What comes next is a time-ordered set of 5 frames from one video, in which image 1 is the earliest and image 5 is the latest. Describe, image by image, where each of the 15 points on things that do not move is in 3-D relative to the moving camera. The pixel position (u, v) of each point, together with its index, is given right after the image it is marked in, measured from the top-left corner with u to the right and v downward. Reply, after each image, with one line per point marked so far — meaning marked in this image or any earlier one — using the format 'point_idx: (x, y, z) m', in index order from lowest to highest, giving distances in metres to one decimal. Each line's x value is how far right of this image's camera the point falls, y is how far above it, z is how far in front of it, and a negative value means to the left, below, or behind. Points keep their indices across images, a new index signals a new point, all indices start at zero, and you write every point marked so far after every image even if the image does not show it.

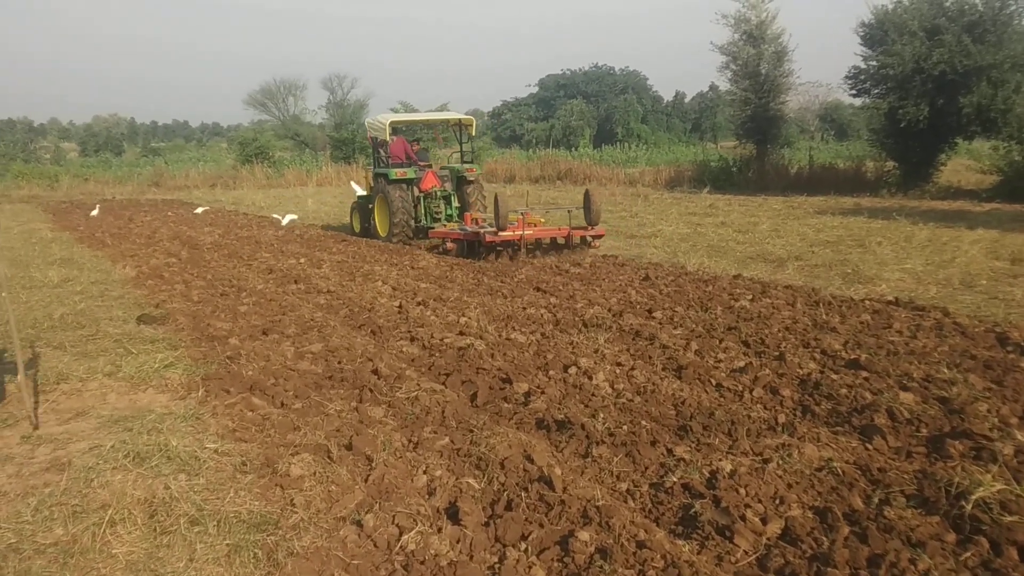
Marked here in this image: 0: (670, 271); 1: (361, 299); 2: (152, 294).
0: (+1.6, +0.2, +9.4) m
1: (-1.3, -0.1, +8.2) m
2: (-3.4, -0.1, +8.7) m
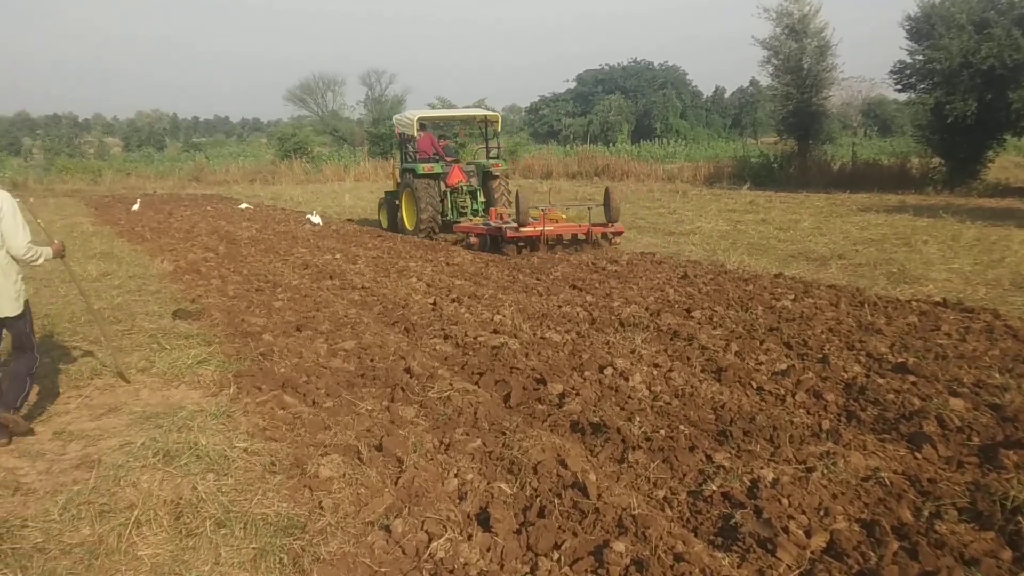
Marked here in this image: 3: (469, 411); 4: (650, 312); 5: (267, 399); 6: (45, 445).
0: (+2.0, +0.2, +9.2) m
1: (-1.0, -0.1, +8.1) m
2: (-3.1, 0.0, +8.7) m
3: (-0.2, -0.6, +4.3) m
4: (+1.0, -0.2, +6.9) m
5: (-1.3, -0.6, +4.7) m
6: (-2.1, -0.7, +4.2) m
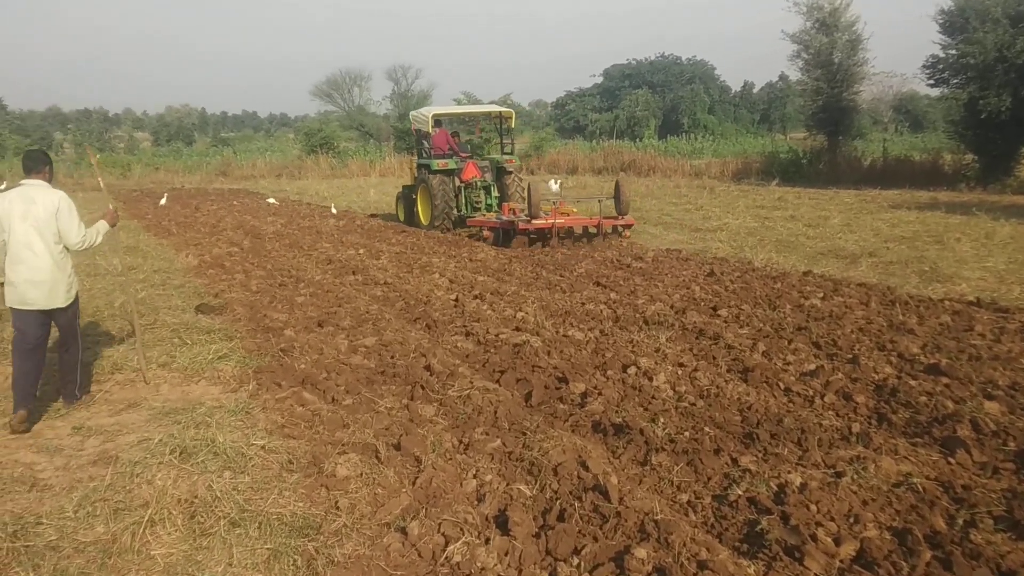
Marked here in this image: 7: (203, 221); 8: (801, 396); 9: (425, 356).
0: (+2.2, +0.2, +9.0) m
1: (-0.8, 0.0, +8.1) m
2: (-2.8, 0.0, +8.7) m
3: (-0.1, -0.6, +4.3) m
4: (+1.2, -0.2, +6.8) m
5: (-1.1, -0.5, +4.7) m
6: (-2.0, -0.7, +4.2) m
7: (-5.0, +1.1, +14.8) m
8: (+1.4, -0.5, +4.5) m
9: (-0.5, -0.4, +5.5) m
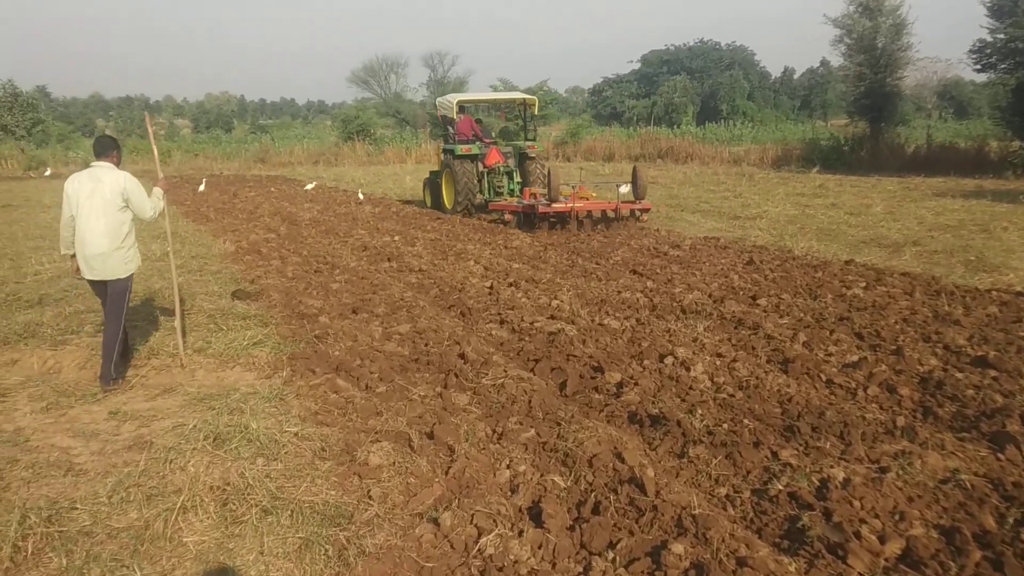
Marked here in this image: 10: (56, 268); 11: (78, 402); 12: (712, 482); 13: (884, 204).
0: (+2.5, +0.3, +8.9) m
1: (-0.5, +0.1, +8.0) m
2: (-2.5, +0.2, +8.7) m
3: (+0.1, -0.5, +4.2) m
4: (+1.5, -0.1, +6.7) m
5: (-1.0, -0.5, +4.7) m
6: (-1.9, -0.6, +4.2) m
7: (-4.4, +1.3, +14.9) m
8: (+1.6, -0.5, +4.3) m
9: (-0.3, -0.3, +5.4) m
10: (-4.3, +0.2, +8.8) m
11: (-2.1, -0.6, +4.6) m
12: (+0.7, -0.7, +3.3) m
13: (+5.8, +1.3, +14.4) m
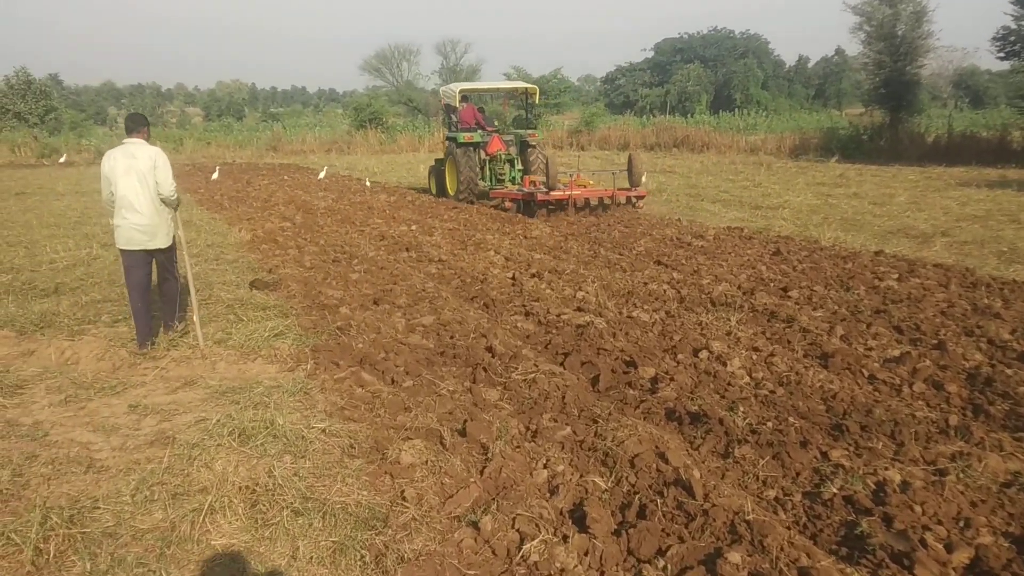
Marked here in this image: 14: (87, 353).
0: (+2.7, +0.4, +8.7) m
1: (-0.3, +0.2, +7.9) m
2: (-2.3, +0.3, +8.6) m
3: (+0.2, -0.5, +4.1) m
4: (+1.6, 0.0, +6.5) m
5: (-0.8, -0.4, +4.5) m
6: (-1.7, -0.6, +4.1) m
7: (-4.1, +1.5, +14.8) m
8: (+1.7, -0.4, +4.2) m
9: (-0.2, -0.3, +5.3) m
10: (-4.2, +0.3, +8.7) m
11: (-2.0, -0.5, +4.4) m
12: (+0.8, -0.7, +3.1) m
13: (+6.1, +1.4, +14.2) m
14: (-2.4, -0.4, +5.2) m
